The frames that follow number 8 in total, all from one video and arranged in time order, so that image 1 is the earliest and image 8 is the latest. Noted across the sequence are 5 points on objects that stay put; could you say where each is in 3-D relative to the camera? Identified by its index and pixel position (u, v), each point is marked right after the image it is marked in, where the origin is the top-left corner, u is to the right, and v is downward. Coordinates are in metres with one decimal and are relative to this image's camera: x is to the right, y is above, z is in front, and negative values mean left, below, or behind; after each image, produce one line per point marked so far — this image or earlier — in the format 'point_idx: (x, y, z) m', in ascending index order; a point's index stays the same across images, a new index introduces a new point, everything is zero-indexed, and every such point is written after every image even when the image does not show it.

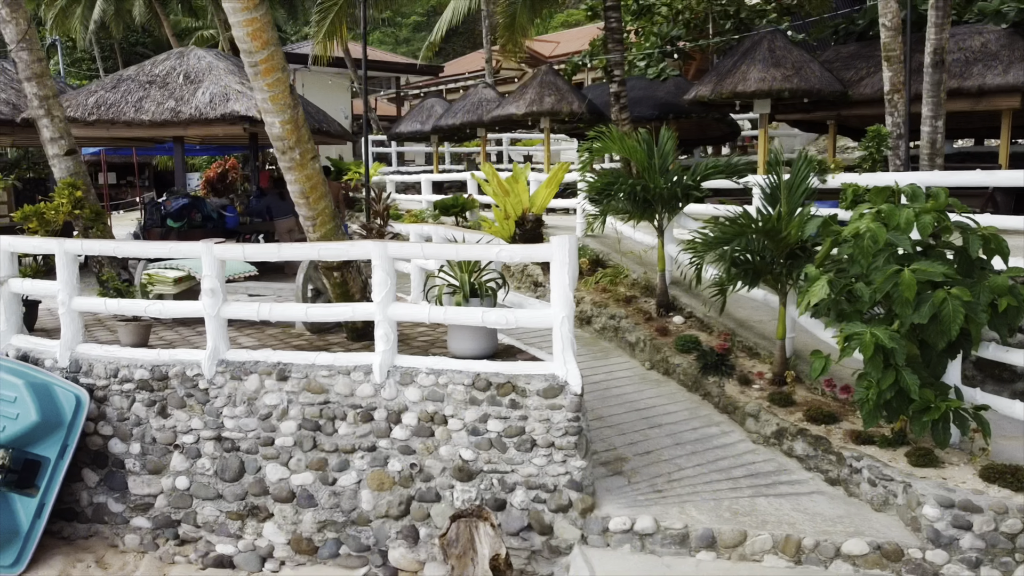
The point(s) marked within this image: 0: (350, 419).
0: (-1.2, -1.0, +6.1) m
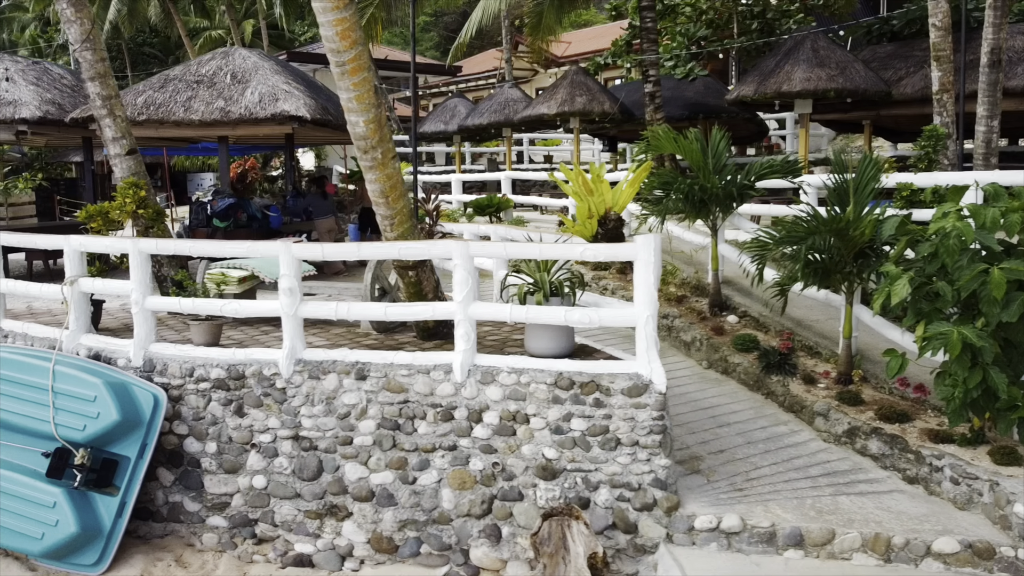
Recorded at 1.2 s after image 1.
0: (-0.6, -1.0, +6.1) m
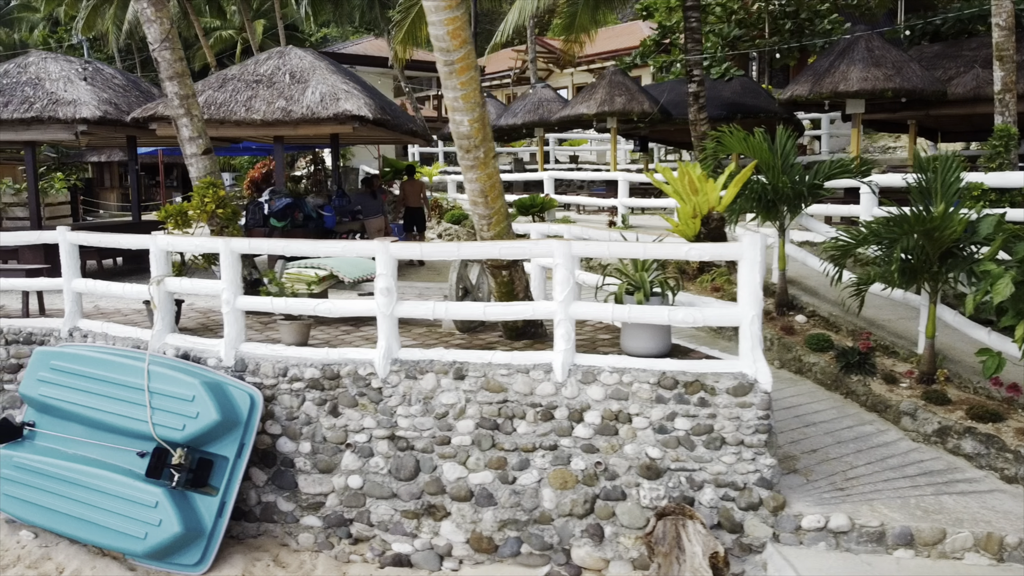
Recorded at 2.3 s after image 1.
0: (+0.1, -0.9, +6.1) m
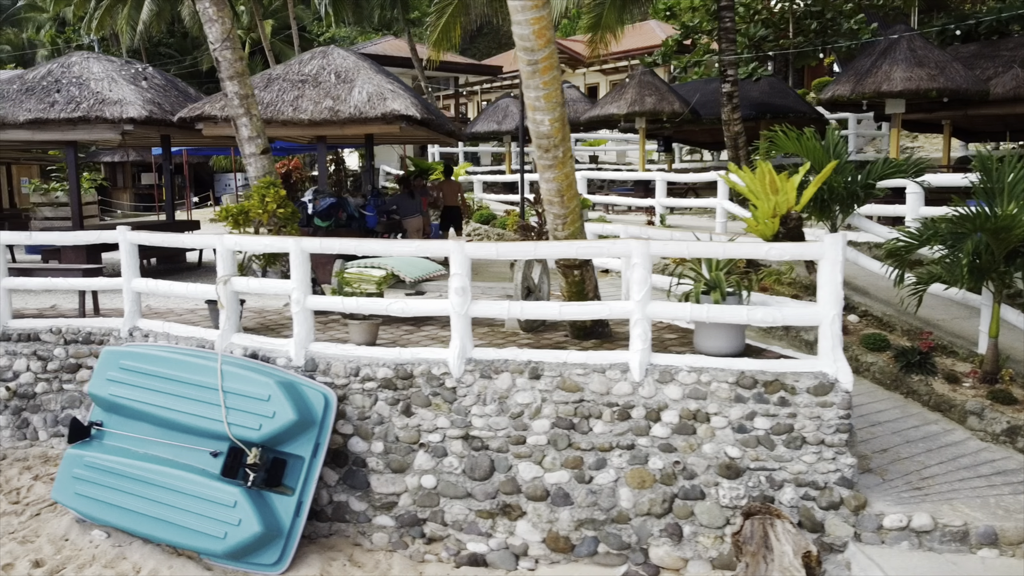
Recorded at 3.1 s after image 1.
0: (+0.7, -0.9, +6.1) m
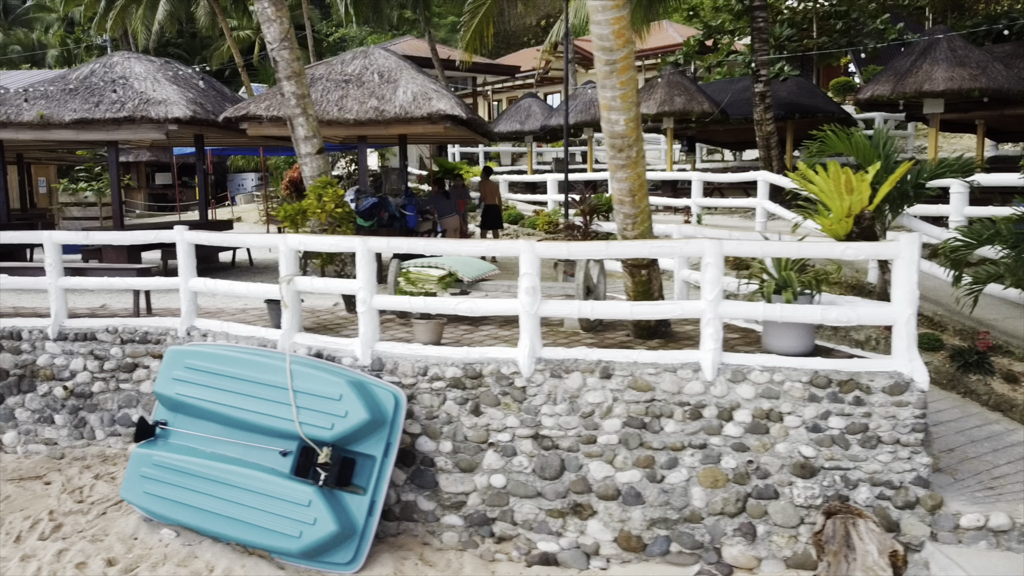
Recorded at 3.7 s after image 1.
0: (+1.2, -0.9, +6.1) m
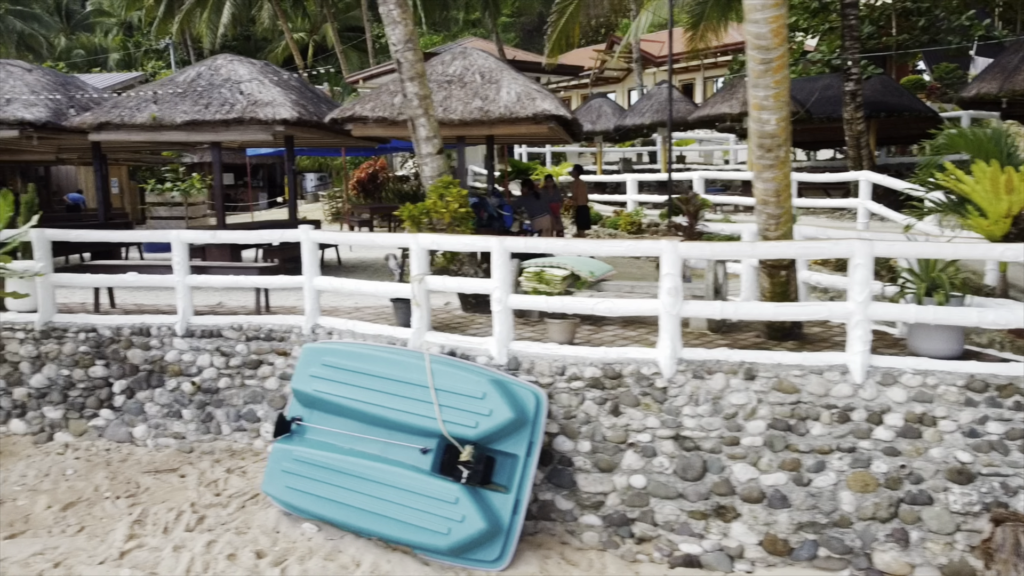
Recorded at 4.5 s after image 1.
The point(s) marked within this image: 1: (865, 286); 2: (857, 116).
0: (+2.3, -0.9, +6.0) m
1: (+2.5, 0.0, +6.0) m
2: (+5.6, +2.8, +13.4) m
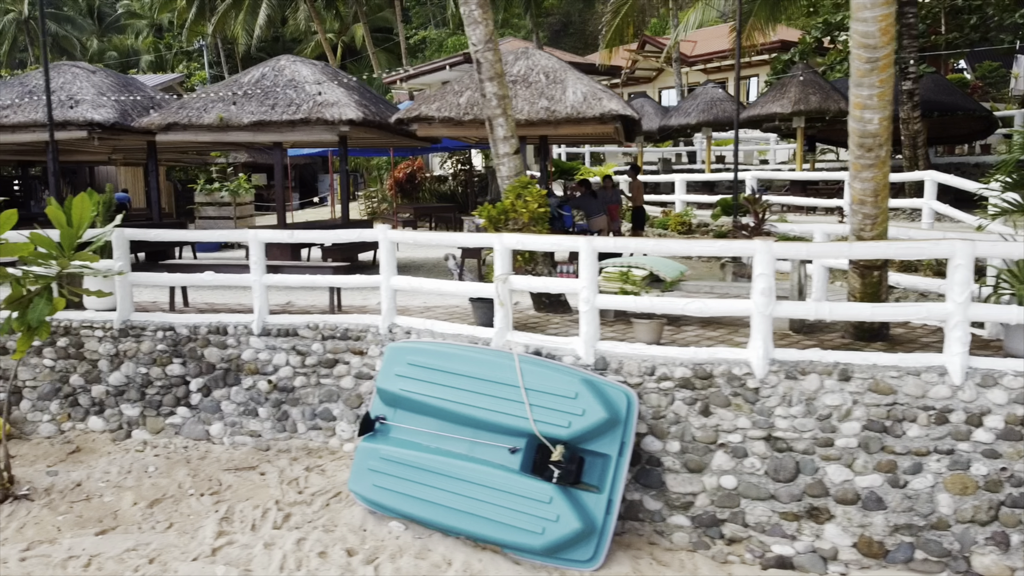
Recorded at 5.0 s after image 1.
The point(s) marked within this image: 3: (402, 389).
0: (+3.0, -1.0, +5.9) m
1: (+3.2, 0.0, +5.9) m
2: (+6.4, +2.8, +13.3) m
3: (-0.9, -0.8, +6.8) m
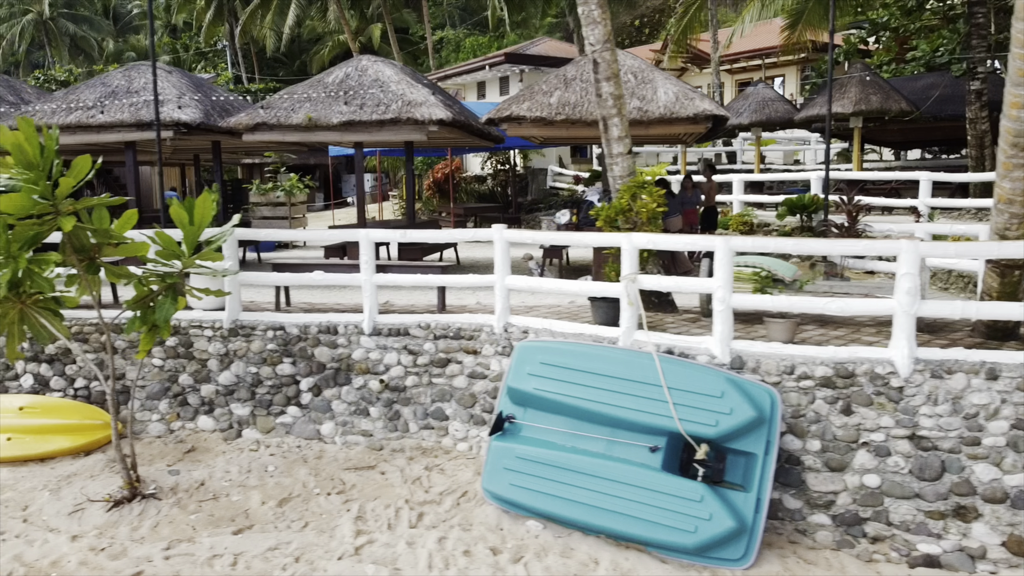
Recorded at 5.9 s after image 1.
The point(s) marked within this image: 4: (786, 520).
0: (+4.0, -0.9, +6.0) m
1: (+4.3, 0.0, +5.9) m
2: (+7.5, +2.8, +13.3) m
3: (+0.2, -0.8, +6.8) m
4: (+2.1, -1.8, +6.5) m
